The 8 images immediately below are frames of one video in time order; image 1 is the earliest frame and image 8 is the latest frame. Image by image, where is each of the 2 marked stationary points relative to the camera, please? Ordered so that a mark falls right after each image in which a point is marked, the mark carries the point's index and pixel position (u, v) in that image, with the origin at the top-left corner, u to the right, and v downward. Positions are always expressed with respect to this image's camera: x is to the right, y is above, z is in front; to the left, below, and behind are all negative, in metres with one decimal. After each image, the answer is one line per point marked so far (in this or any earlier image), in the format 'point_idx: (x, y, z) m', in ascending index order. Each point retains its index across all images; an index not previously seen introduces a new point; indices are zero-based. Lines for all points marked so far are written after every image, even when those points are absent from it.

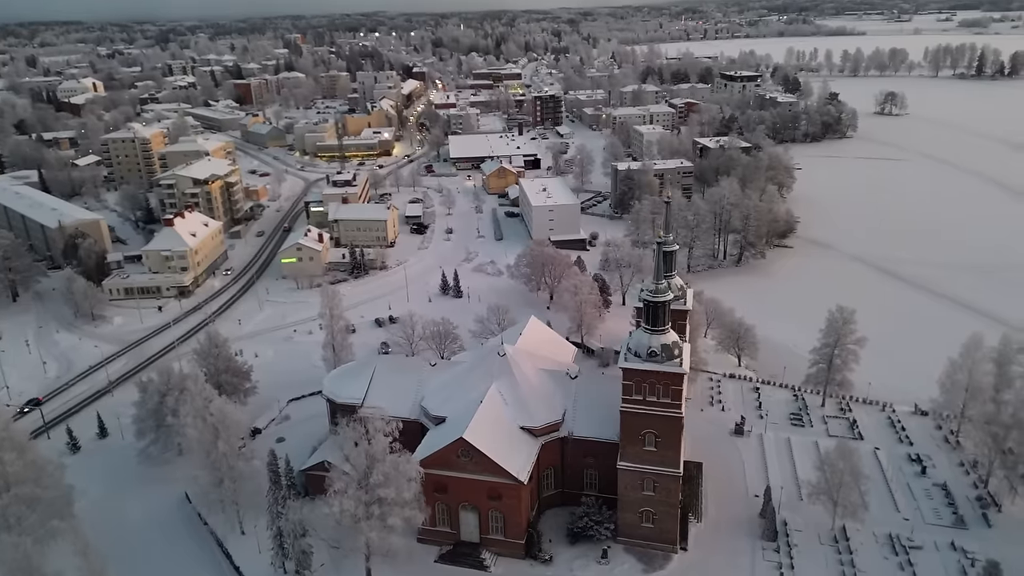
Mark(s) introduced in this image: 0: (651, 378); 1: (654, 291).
0: (+3.5, -2.2, +17.9) m
1: (+3.5, -0.1, +17.6) m
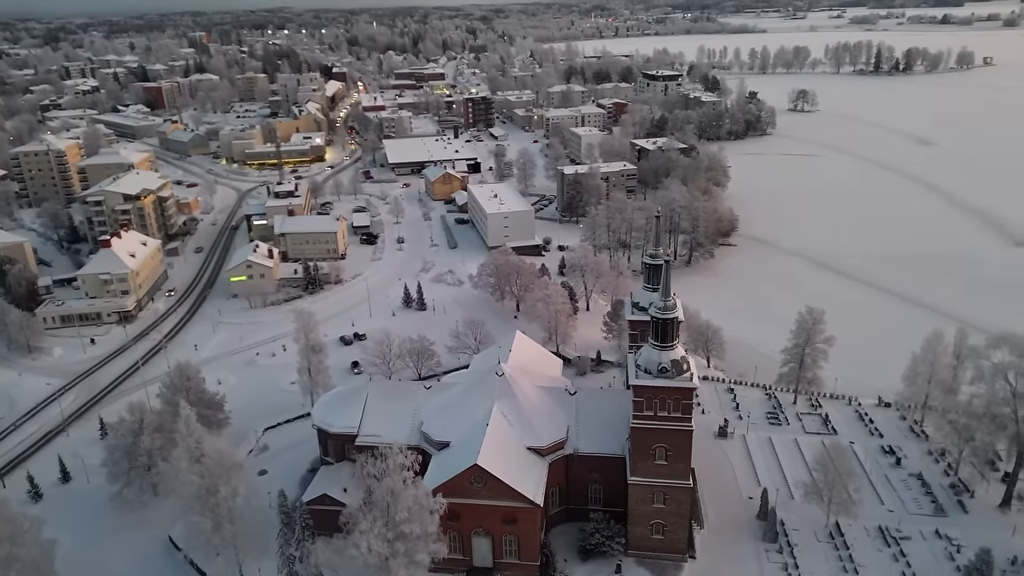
0: (+3.8, -2.7, +18.2) m
1: (+3.7, -0.5, +17.8) m
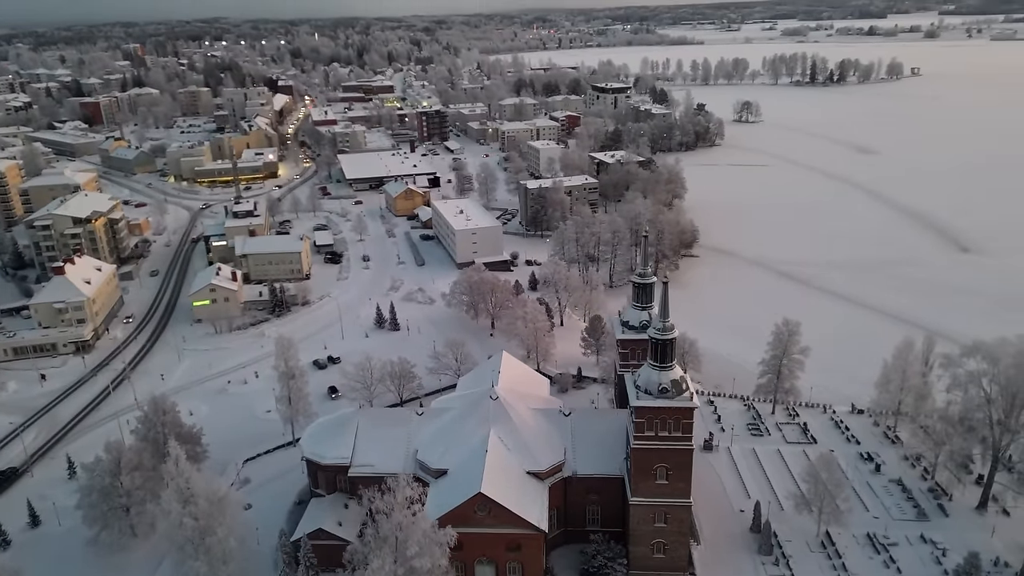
0: (+3.9, -3.2, +18.3) m
1: (+3.8, -1.0, +18.0) m
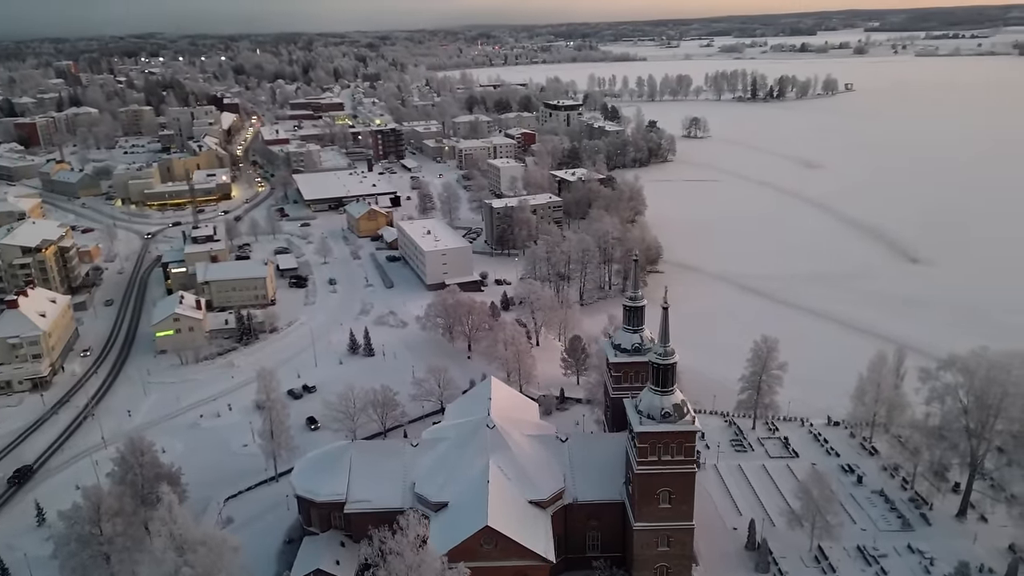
0: (+4.0, -3.8, +18.4) m
1: (+3.8, -1.7, +18.2) m
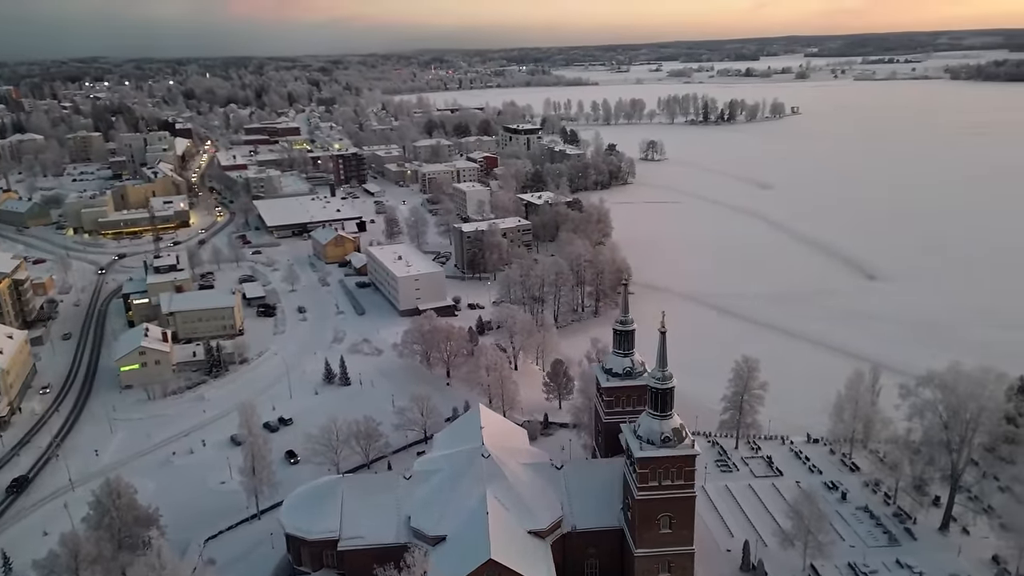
0: (+4.0, -4.5, +18.4) m
1: (+3.8, -2.3, +18.2) m
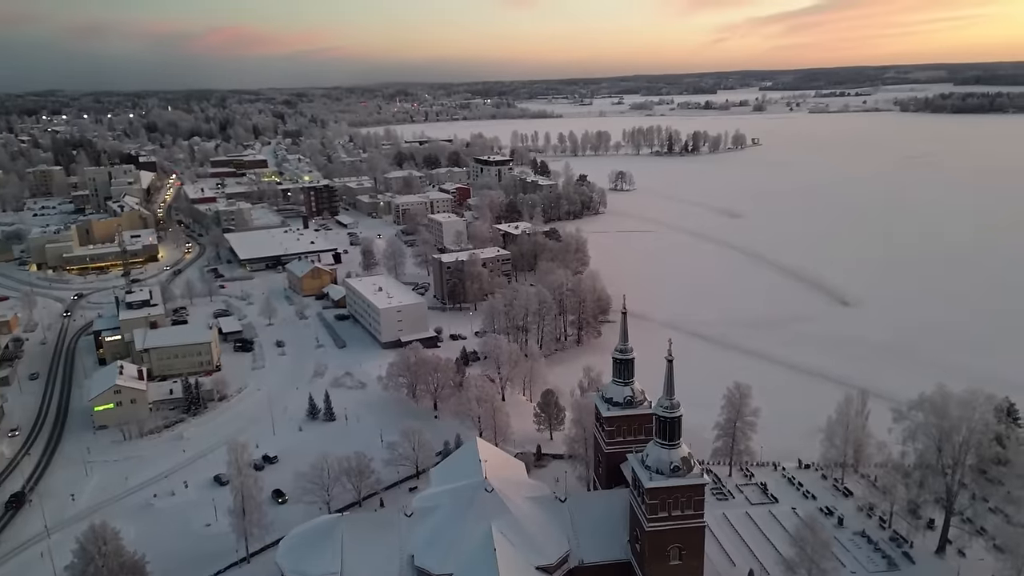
0: (+4.2, -5.2, +18.3) m
1: (+4.0, -3.0, +18.2) m
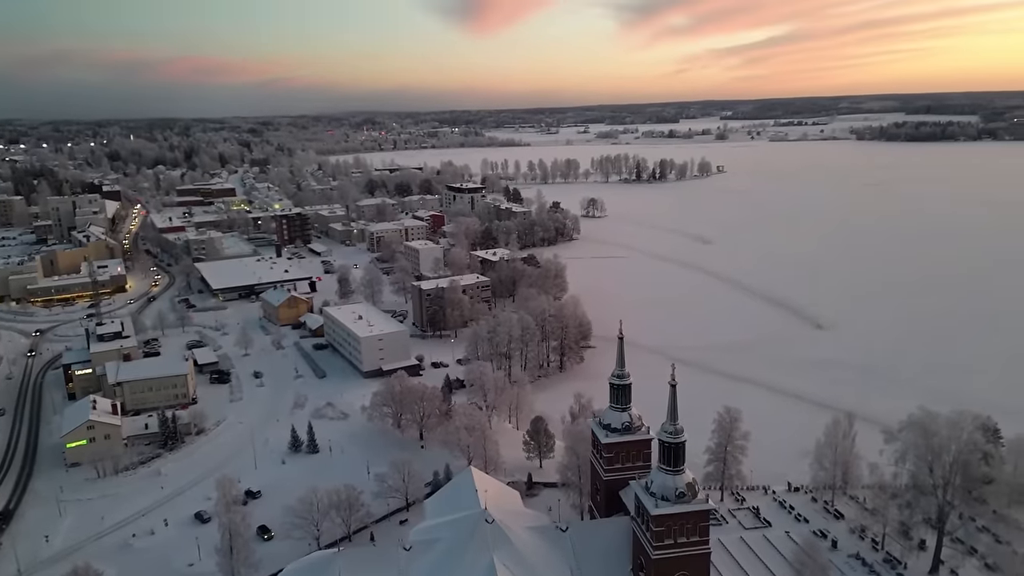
0: (+4.3, -5.8, +18.1) m
1: (+4.1, -3.6, +18.1) m
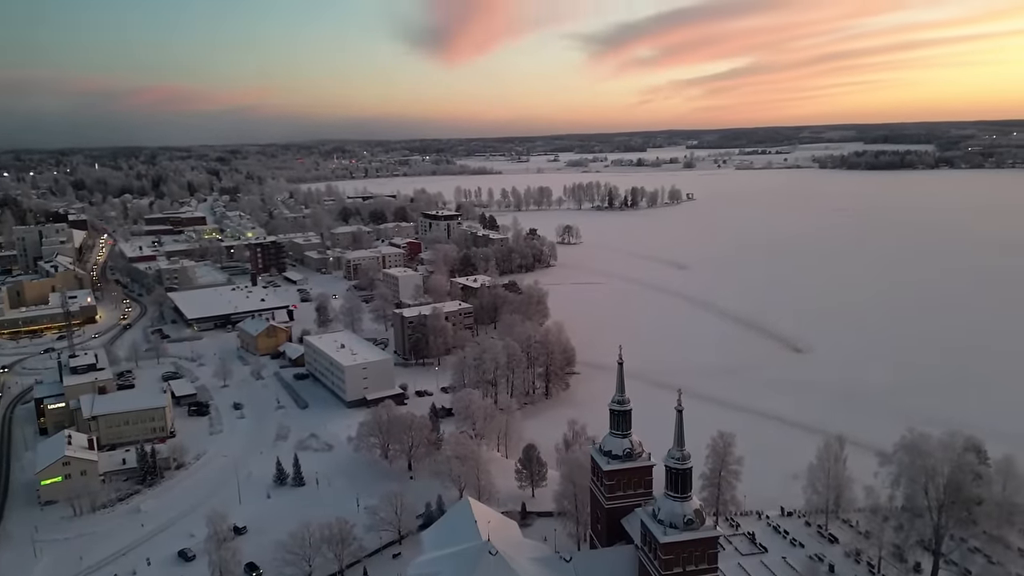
0: (+4.5, -6.4, +18.0) m
1: (+4.2, -4.3, +18.0) m
